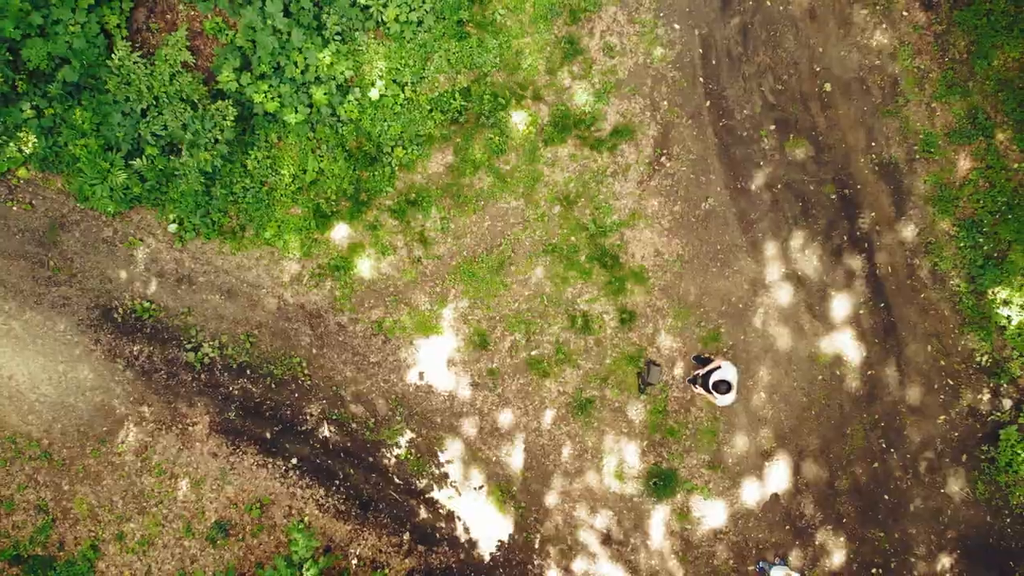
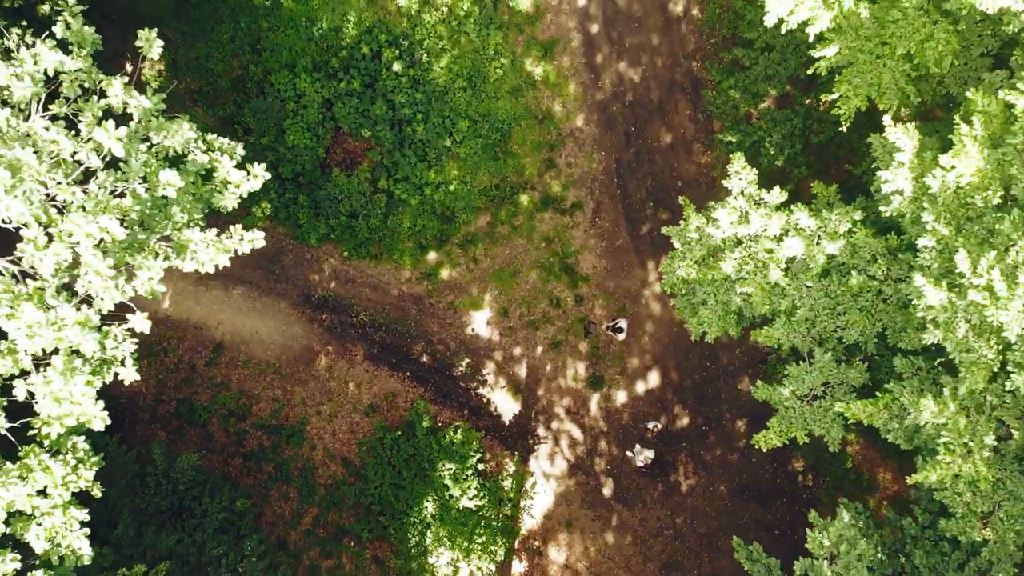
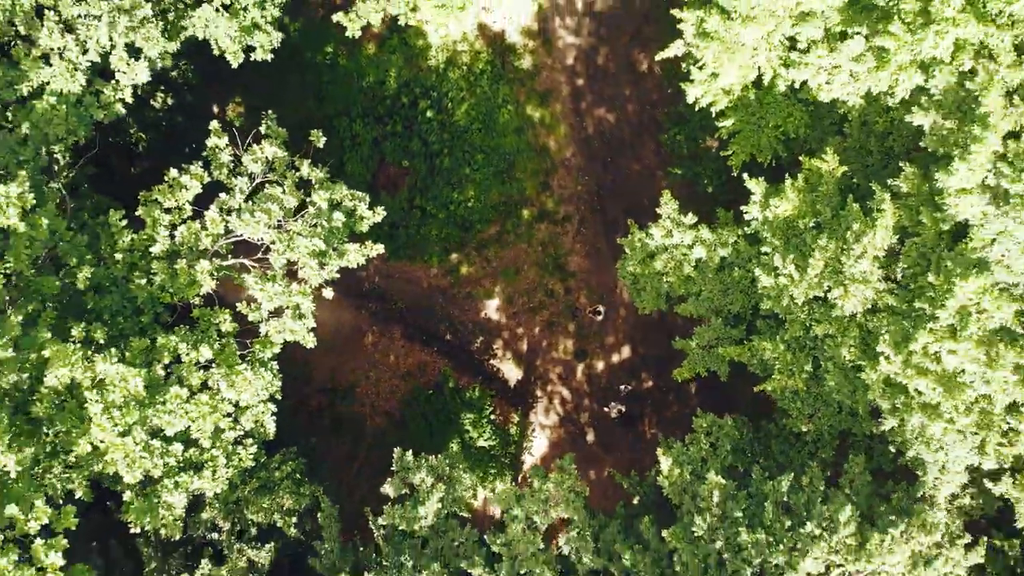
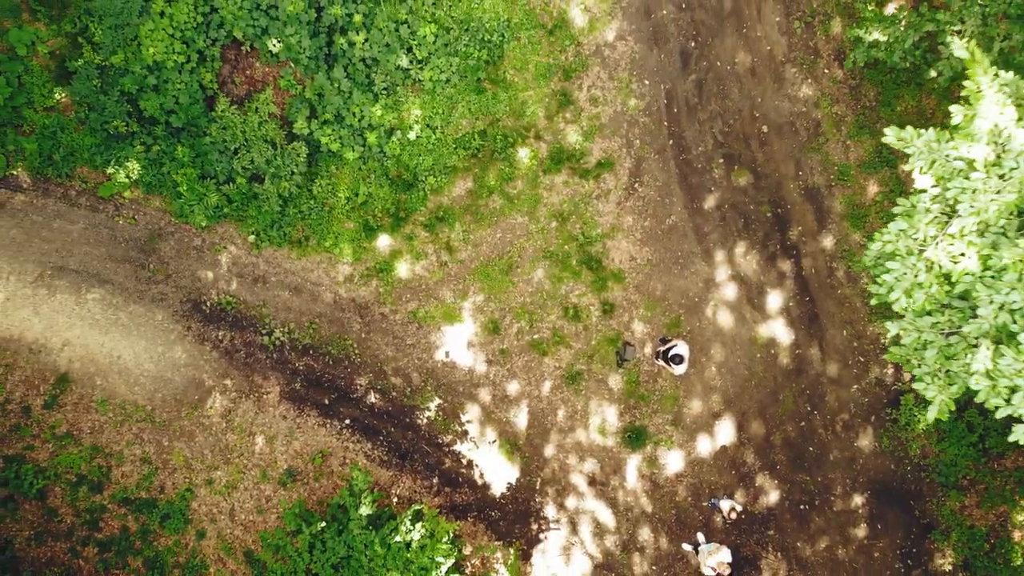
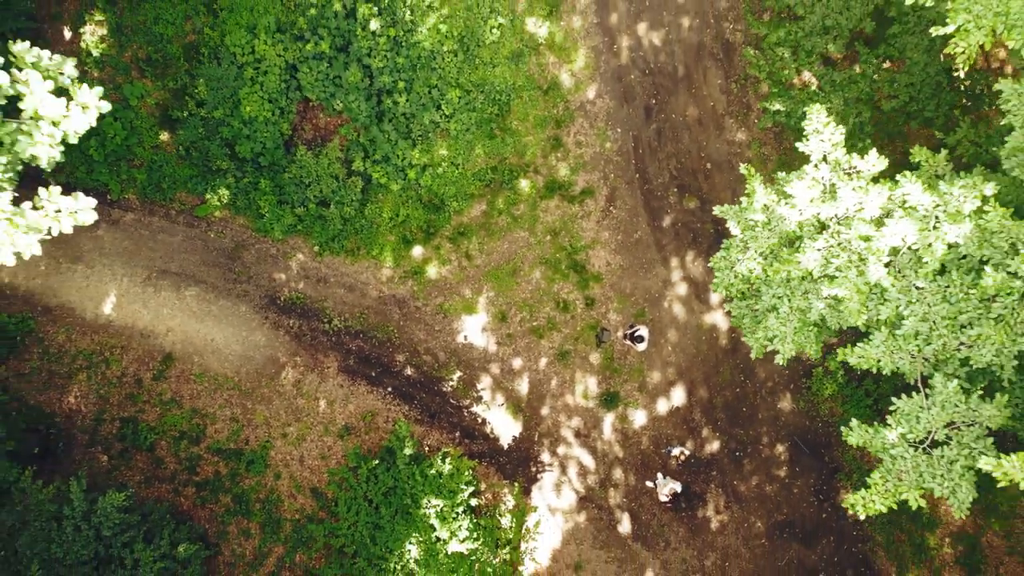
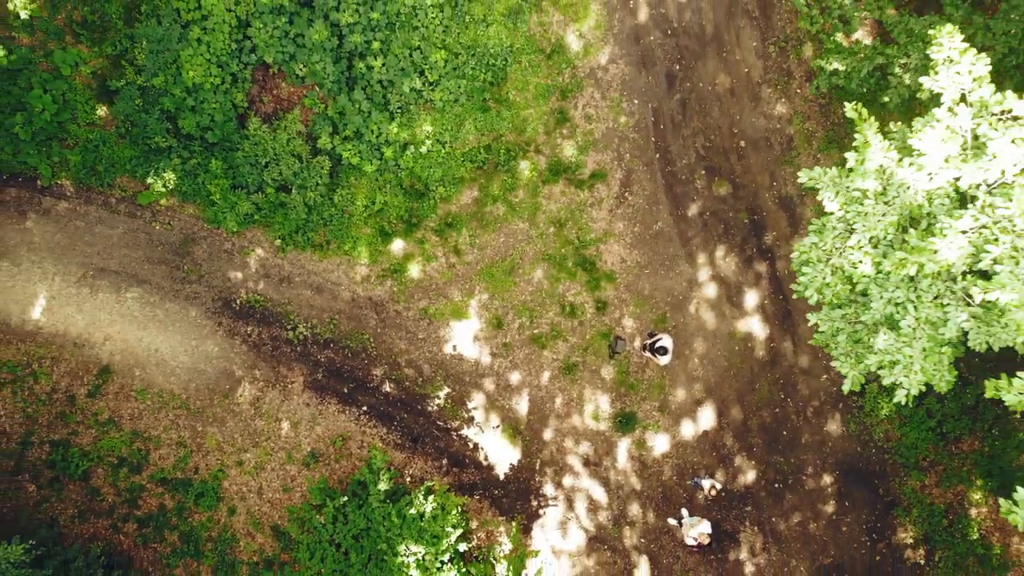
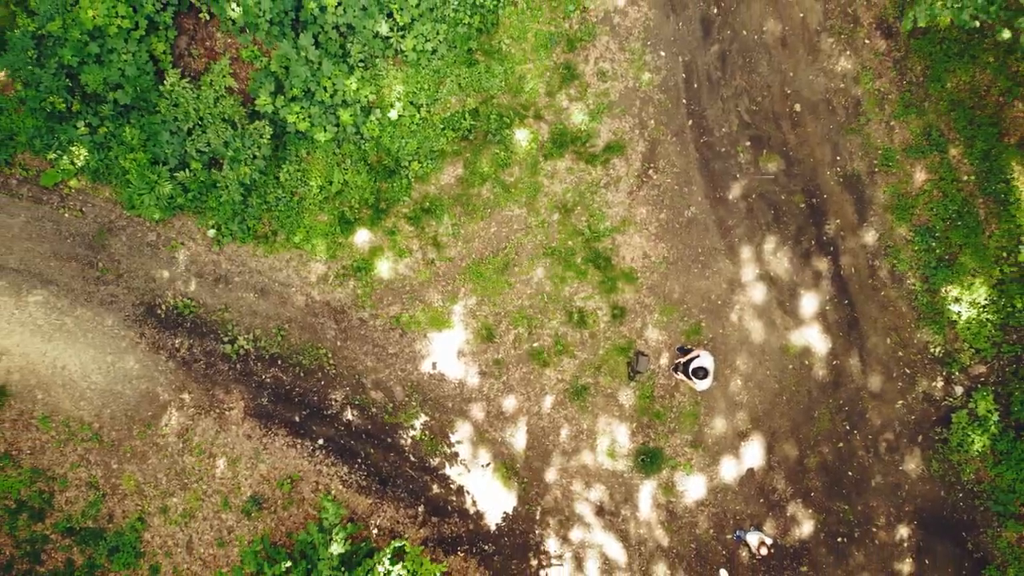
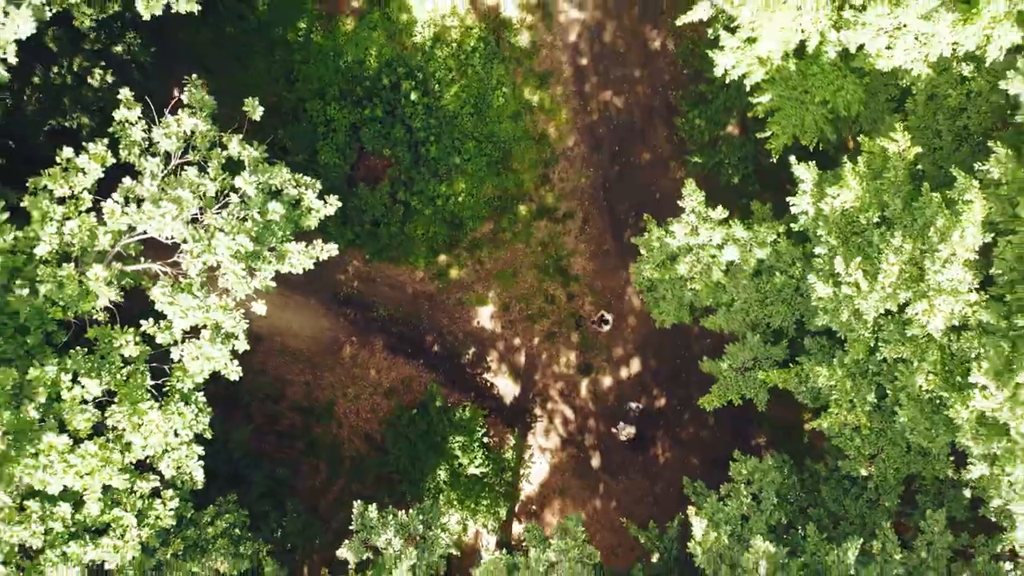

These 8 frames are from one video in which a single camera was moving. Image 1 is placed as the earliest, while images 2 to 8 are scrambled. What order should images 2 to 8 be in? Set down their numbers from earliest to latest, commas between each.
7, 4, 6, 5, 2, 8, 3
